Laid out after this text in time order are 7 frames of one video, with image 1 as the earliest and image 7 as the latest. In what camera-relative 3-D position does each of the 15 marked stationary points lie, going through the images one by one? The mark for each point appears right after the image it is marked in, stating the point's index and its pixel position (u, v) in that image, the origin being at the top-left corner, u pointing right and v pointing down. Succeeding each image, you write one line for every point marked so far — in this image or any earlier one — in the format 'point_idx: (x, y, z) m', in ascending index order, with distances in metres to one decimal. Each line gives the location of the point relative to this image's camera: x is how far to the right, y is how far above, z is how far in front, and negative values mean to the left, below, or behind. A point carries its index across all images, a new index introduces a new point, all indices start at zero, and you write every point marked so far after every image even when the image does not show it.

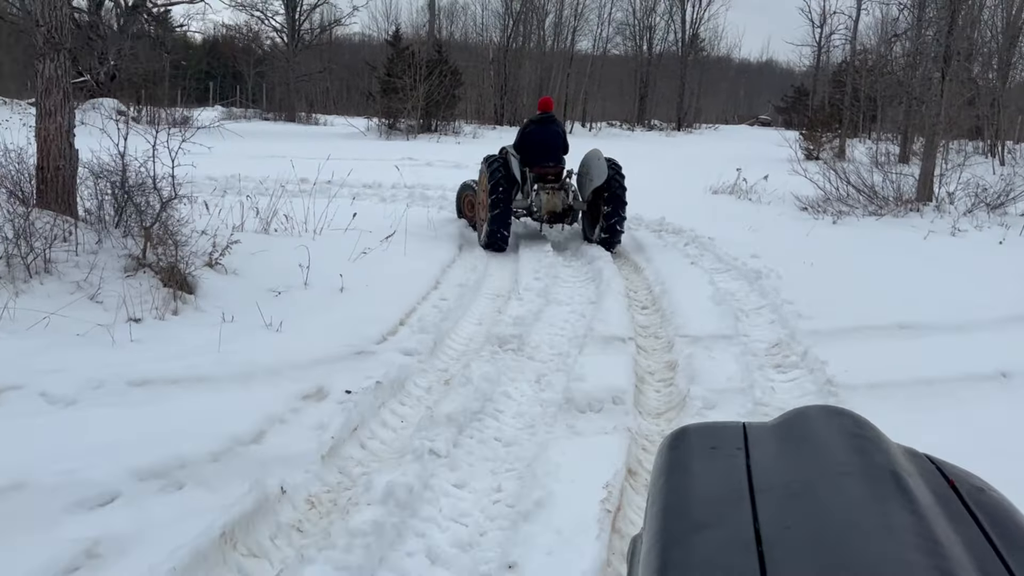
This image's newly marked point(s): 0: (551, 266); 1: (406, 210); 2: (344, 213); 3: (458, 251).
0: (+0.3, +0.2, +6.4) m
1: (-1.1, +0.7, +8.4) m
2: (-1.4, +0.6, +7.5) m
3: (-0.4, +0.3, +6.9) m
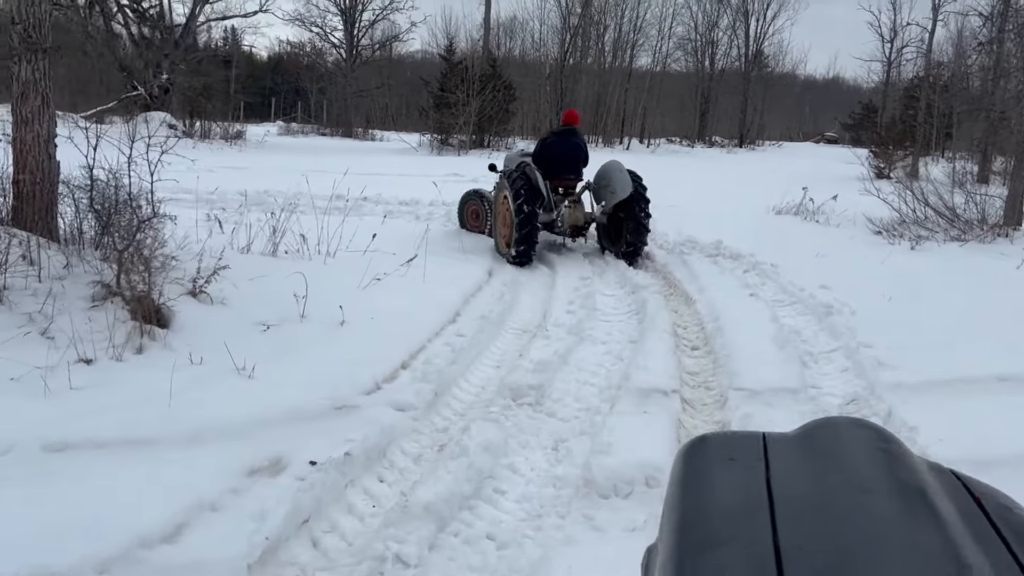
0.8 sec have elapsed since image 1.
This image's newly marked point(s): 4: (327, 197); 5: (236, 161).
0: (+0.5, 0.0, +5.7) m
1: (-0.7, +0.5, +7.7) m
2: (-1.1, +0.4, +6.9) m
3: (-0.2, +0.1, +6.2) m
4: (-2.1, +1.0, +10.1) m
5: (-4.8, +2.2, +15.5) m
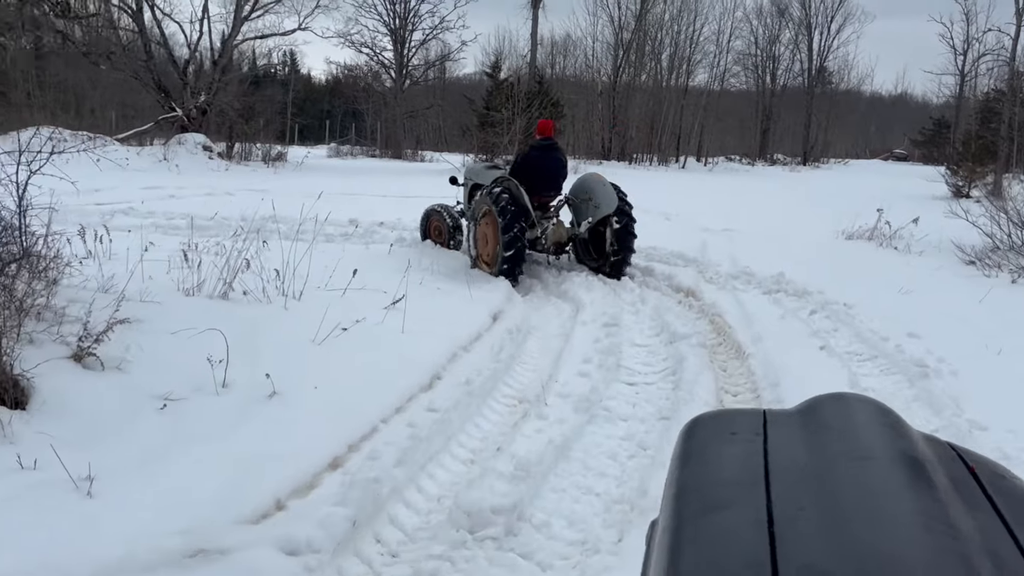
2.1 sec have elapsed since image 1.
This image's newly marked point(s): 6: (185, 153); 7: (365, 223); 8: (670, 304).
0: (+0.5, -0.3, +4.5) m
1: (-0.5, +0.2, +6.7) m
2: (-1.0, +0.1, +5.9) m
3: (-0.1, -0.2, +5.1) m
4: (-1.8, +0.7, +9.2) m
5: (-4.1, +1.8, +14.7) m
6: (-6.8, +2.8, +18.4) m
7: (-1.5, +0.7, +9.0) m
8: (+1.1, -0.1, +5.9) m
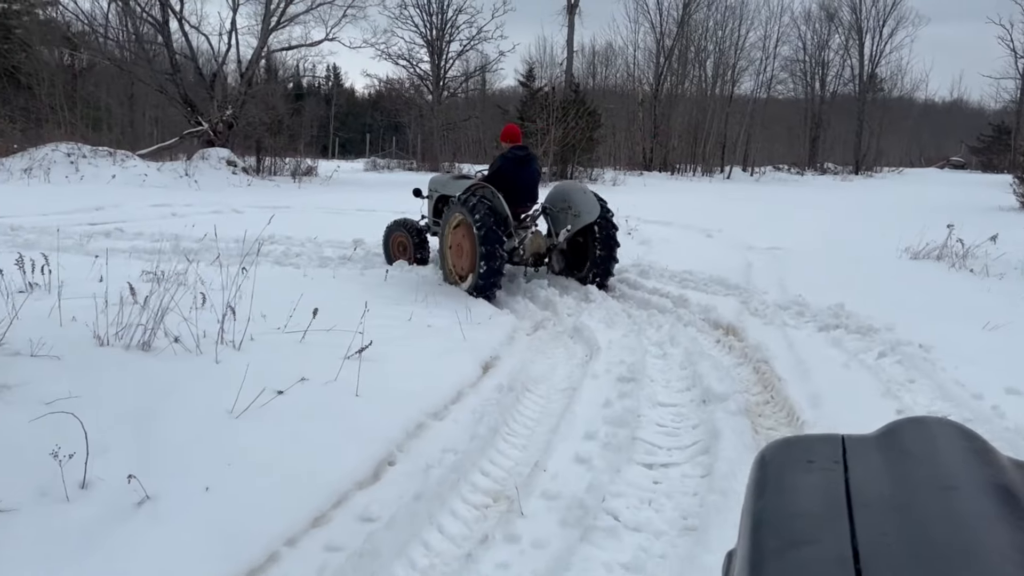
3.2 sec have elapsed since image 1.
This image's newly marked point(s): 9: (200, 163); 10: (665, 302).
0: (+0.5, -0.5, +3.6) m
1: (-0.5, 0.0, +5.8) m
2: (-1.0, -0.2, +5.0) m
3: (-0.1, -0.4, +4.2) m
4: (-1.6, +0.4, +8.3) m
5: (-3.7, +1.4, +14.0) m
6: (-6.1, +2.4, +17.8) m
7: (-1.3, +0.4, +8.1) m
8: (+1.1, -0.3, +4.9) m
9: (-6.3, +2.5, +18.0) m
10: (+1.0, -0.1, +6.0) m
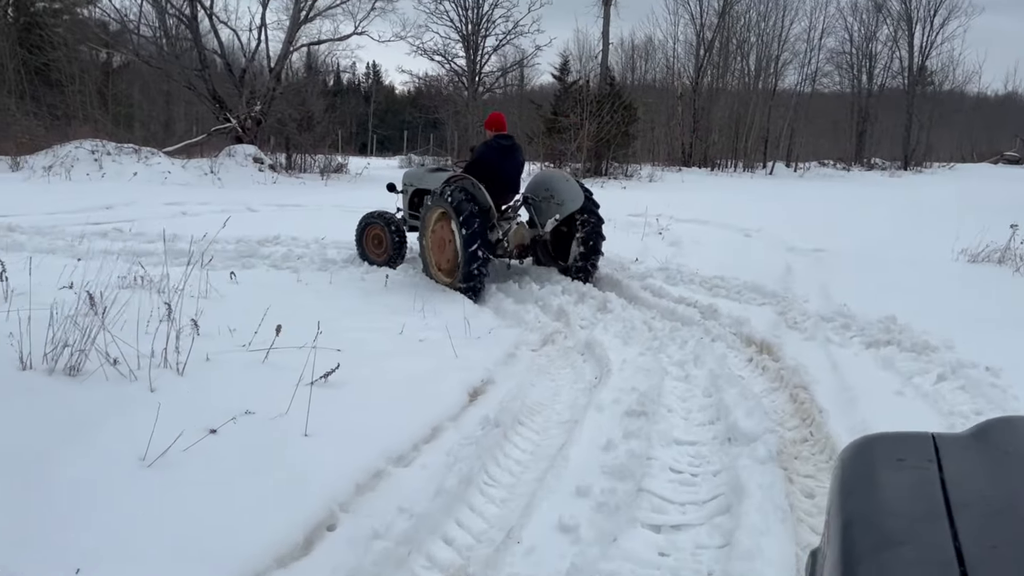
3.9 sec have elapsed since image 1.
0: (+0.4, -0.6, +3.0) m
1: (-0.4, -0.1, +5.2) m
2: (-1.0, -0.2, +4.5) m
3: (-0.1, -0.4, +3.6) m
4: (-1.5, +0.4, +7.8) m
5: (-3.2, +1.4, +13.6) m
6: (-5.5, +2.4, +17.5) m
7: (-1.2, +0.4, +7.6) m
8: (+1.1, -0.4, +4.3) m
9: (-5.7, +2.6, +17.7) m
10: (+1.1, -0.1, +5.4) m
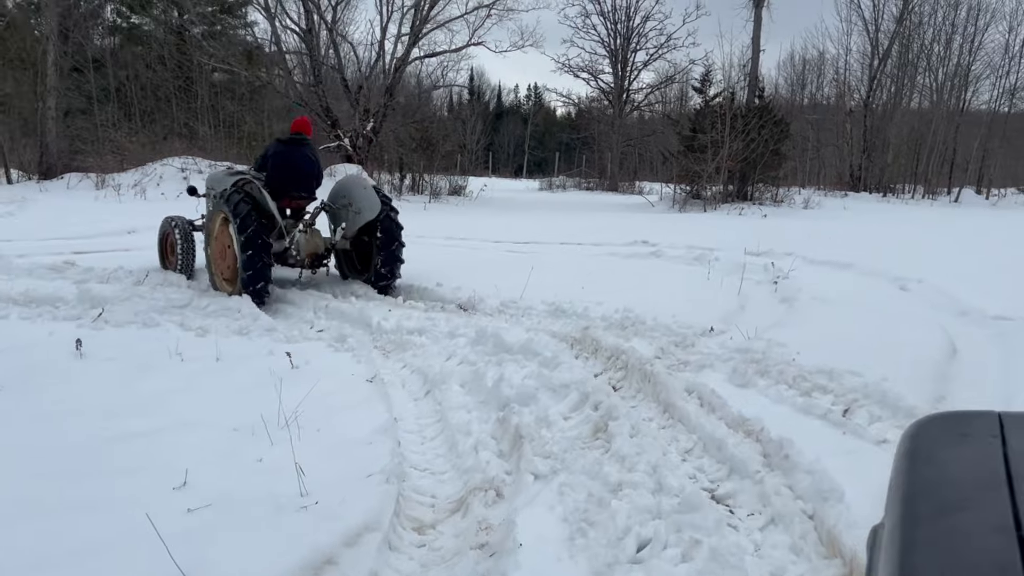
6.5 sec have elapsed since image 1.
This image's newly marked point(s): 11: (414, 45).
0: (-0.3, -0.9, +0.8) m
1: (-0.7, -0.4, +3.2) m
2: (-1.4, -0.5, +2.6) m
3: (-0.7, -0.8, +1.6) m
4: (-1.2, 0.0, +5.9) m
5: (-1.9, +0.9, +11.9) m
6: (-3.4, +1.9, +16.3) m
7: (-1.0, 0.0, +5.7) m
8: (+0.6, -0.8, +2.0) m
9: (-3.5, +2.0, +16.5) m
10: (+0.8, -0.6, +3.1) m
11: (-2.2, +5.3, +19.5) m
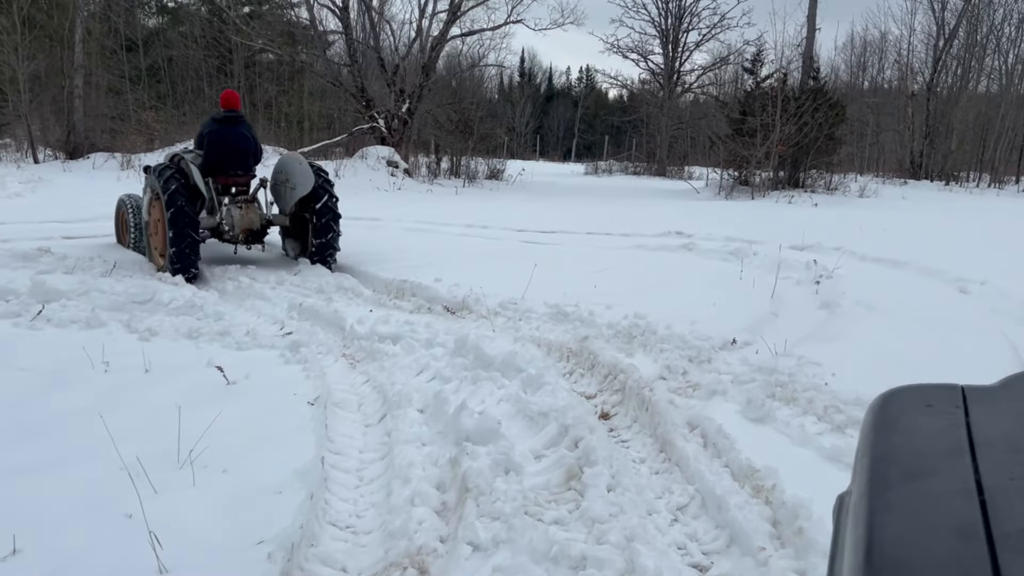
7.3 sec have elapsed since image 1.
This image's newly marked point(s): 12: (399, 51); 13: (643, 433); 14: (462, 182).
0: (-0.6, -1.0, +0.2) m
1: (-0.9, -0.5, +2.6) m
2: (-1.6, -0.6, +2.0) m
3: (-1.0, -0.8, +1.0) m
4: (-1.2, 0.0, +5.4) m
5: (-1.5, +1.1, +11.4) m
6: (-2.7, +2.2, +15.8) m
7: (-1.0, 0.0, +5.1) m
8: (+0.4, -0.8, +1.3) m
9: (-2.9, +2.3, +16.0) m
10: (+0.7, -0.6, +2.4) m
11: (-1.3, +5.6, +18.9) m
12: (-2.4, +4.9, +18.4) m
13: (+0.5, -0.5, +3.2) m
14: (-1.0, +2.1, +17.4) m
